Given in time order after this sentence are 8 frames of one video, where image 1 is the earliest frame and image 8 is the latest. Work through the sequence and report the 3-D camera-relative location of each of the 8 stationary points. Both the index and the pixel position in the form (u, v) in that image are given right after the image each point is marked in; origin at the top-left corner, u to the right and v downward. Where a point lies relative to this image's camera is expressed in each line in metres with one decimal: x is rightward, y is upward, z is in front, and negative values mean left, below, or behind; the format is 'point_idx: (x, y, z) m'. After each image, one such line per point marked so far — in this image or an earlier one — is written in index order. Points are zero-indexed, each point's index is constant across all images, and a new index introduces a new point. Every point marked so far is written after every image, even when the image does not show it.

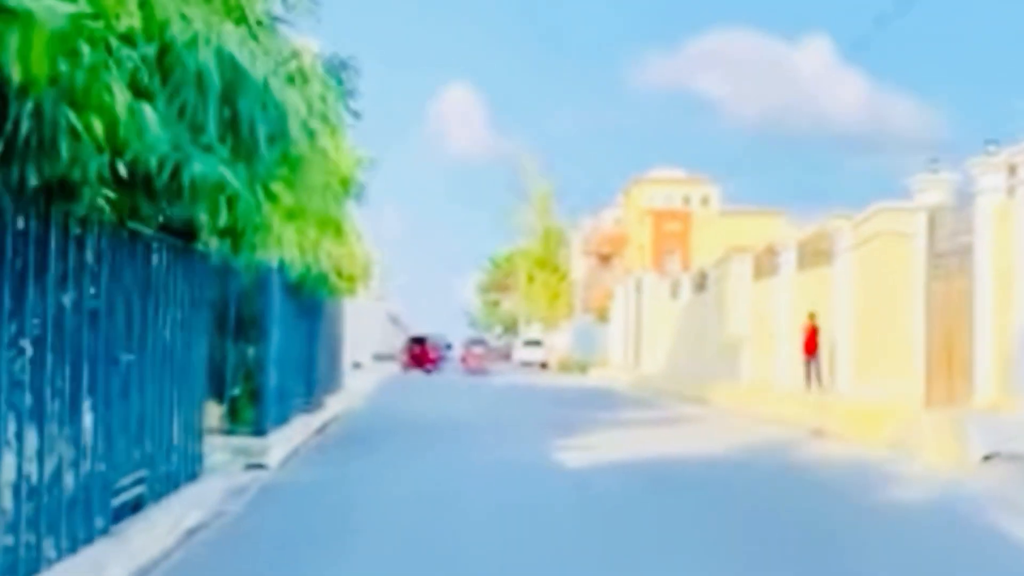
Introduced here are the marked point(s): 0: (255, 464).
0: (-4.7, -3.2, +19.9) m
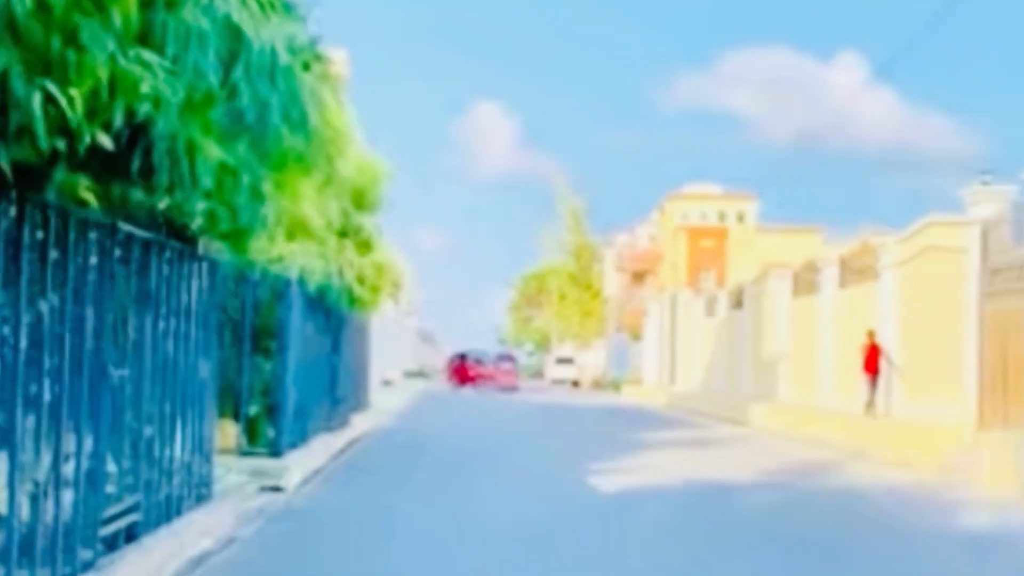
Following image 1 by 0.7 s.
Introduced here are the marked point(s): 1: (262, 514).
0: (-4.1, -3.4, +18.9) m
1: (-4.0, -3.6, +17.4) m
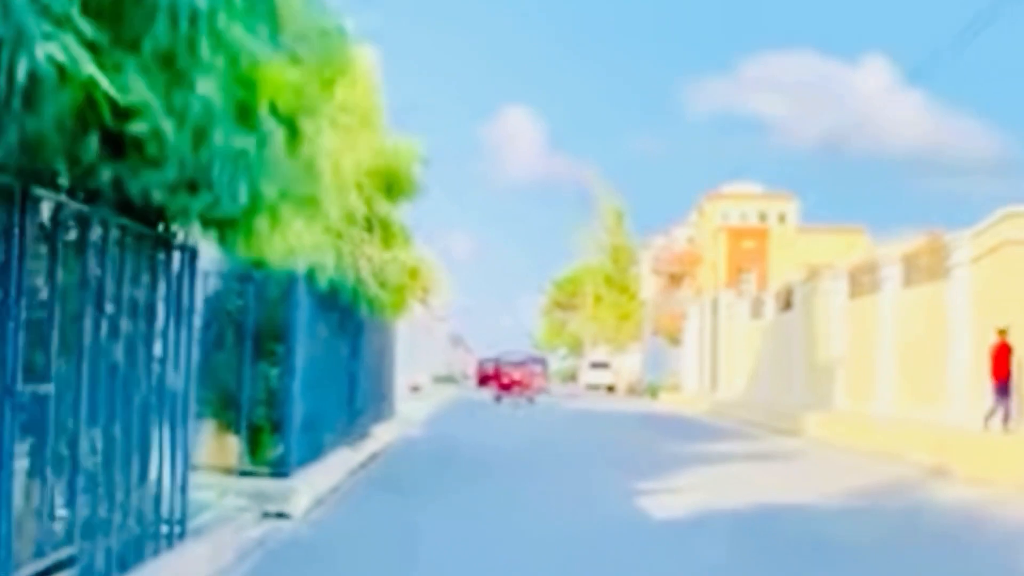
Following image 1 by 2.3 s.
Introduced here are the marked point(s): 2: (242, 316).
0: (-3.6, -3.4, +16.5) m
1: (-3.4, -3.5, +15.0) m
2: (-4.5, -0.5, +17.8) m
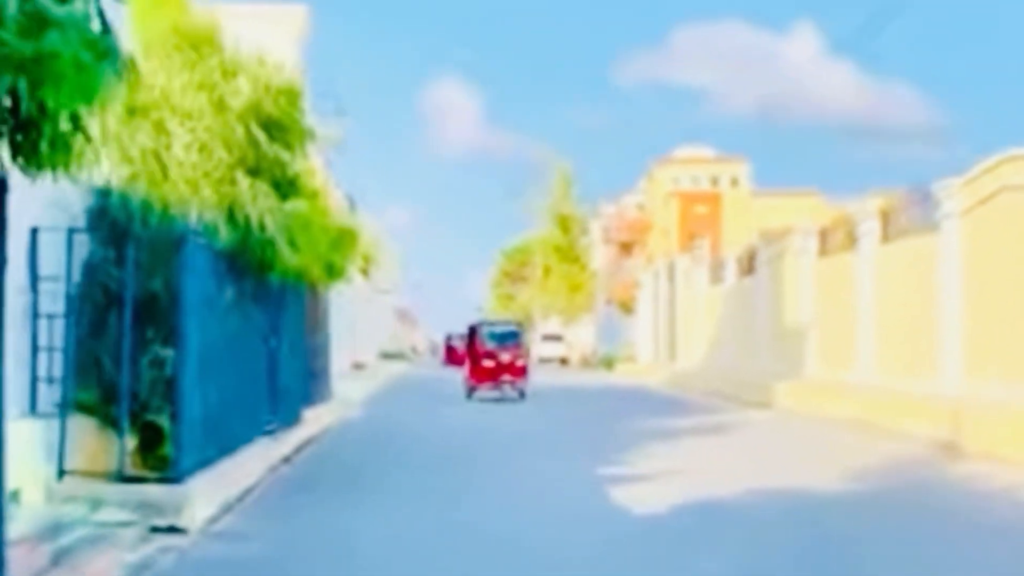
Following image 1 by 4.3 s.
0: (-4.1, -2.8, +13.1) m
1: (-3.9, -3.0, +11.7) m
2: (-5.2, 0.0, +14.3) m
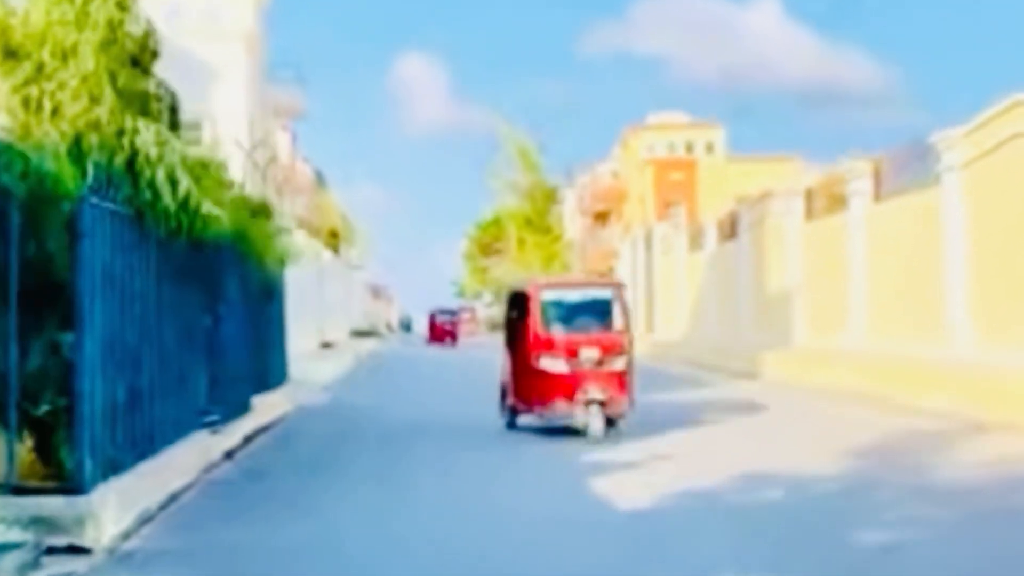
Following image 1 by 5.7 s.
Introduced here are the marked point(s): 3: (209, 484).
0: (-4.5, -2.6, +10.9) m
1: (-4.2, -2.8, +9.5) m
2: (-5.6, +0.3, +12.1) m
3: (-4.4, -2.8, +16.0) m
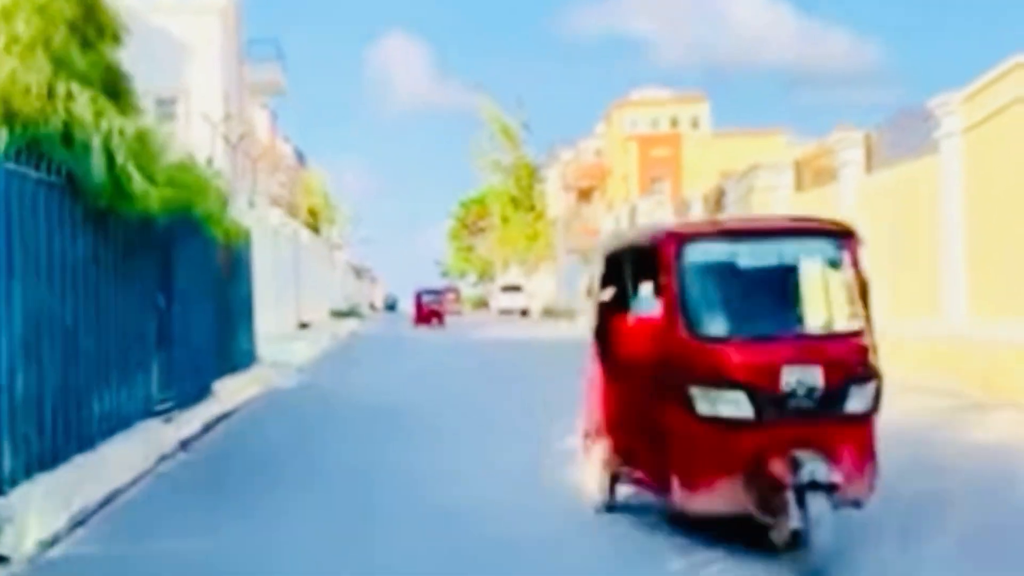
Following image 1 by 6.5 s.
0: (-4.8, -2.4, +9.8) m
1: (-4.5, -2.6, +8.4) m
2: (-5.9, +0.5, +10.8) m
3: (-4.7, -2.5, +14.8) m
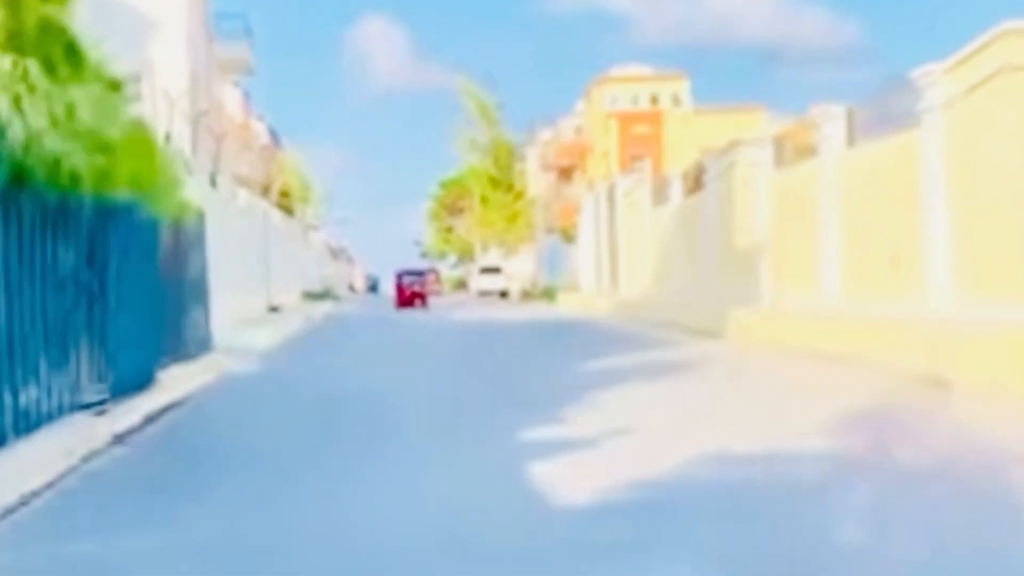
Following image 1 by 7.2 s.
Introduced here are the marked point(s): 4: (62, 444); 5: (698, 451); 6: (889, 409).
0: (-5.2, -2.3, +8.6) m
1: (-4.9, -2.5, +7.2) m
2: (-6.4, +0.6, +9.6) m
3: (-5.3, -2.3, +13.7) m
4: (-5.8, -2.0, +14.7) m
5: (+2.9, -2.4, +16.0) m
6: (+6.8, -2.1, +19.3) m
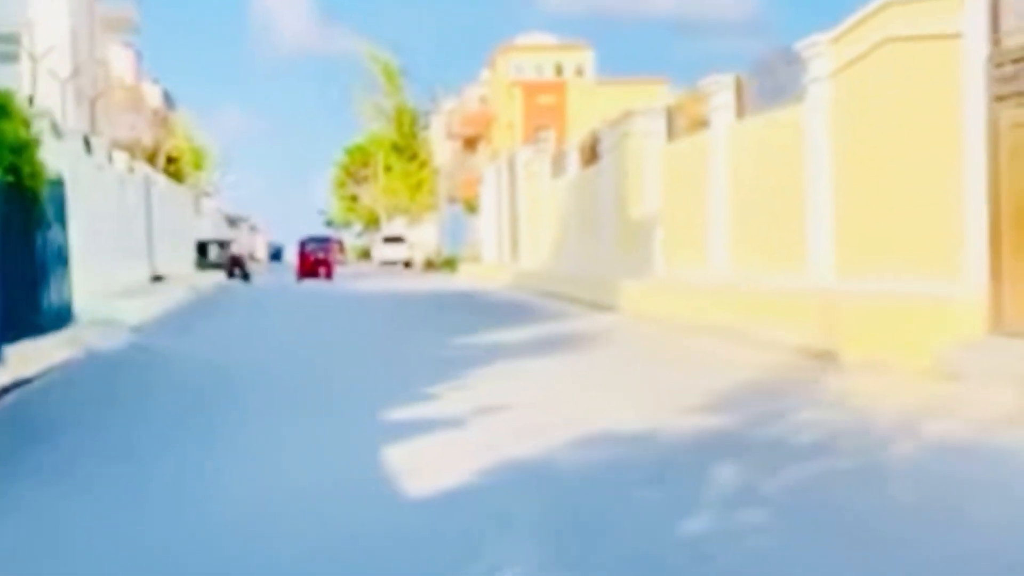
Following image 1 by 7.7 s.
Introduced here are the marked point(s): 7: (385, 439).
0: (-6.4, -2.1, +7.3) m
1: (-6.1, -2.4, +6.0) m
2: (-7.7, +0.9, +8.1) m
3: (-6.9, -2.0, +12.3) m
4: (-7.5, -1.6, +13.3) m
5: (+1.0, -2.0, +15.3) m
6: (+4.6, -1.7, +19.0) m
7: (-1.6, -2.0, +14.6) m
